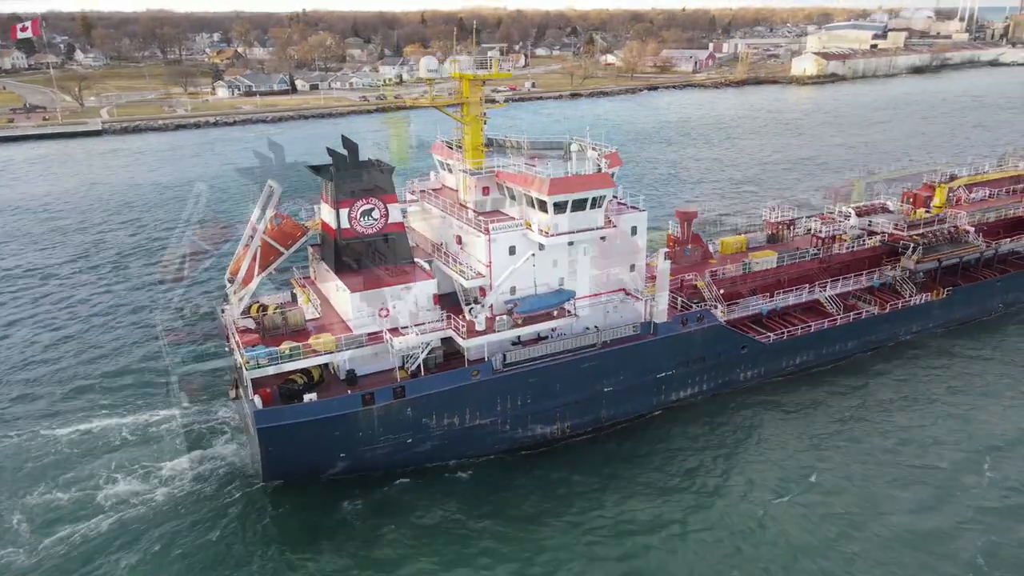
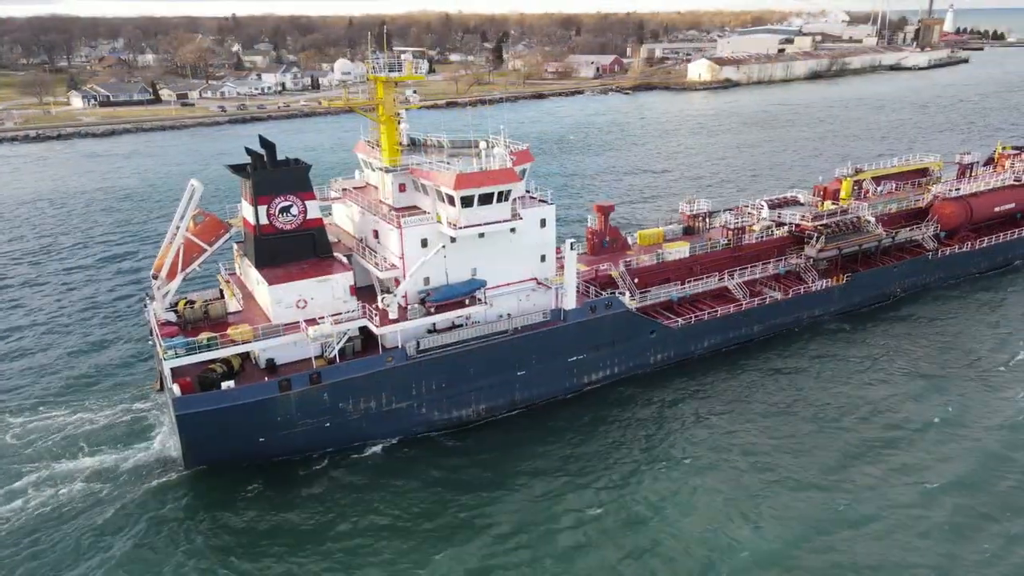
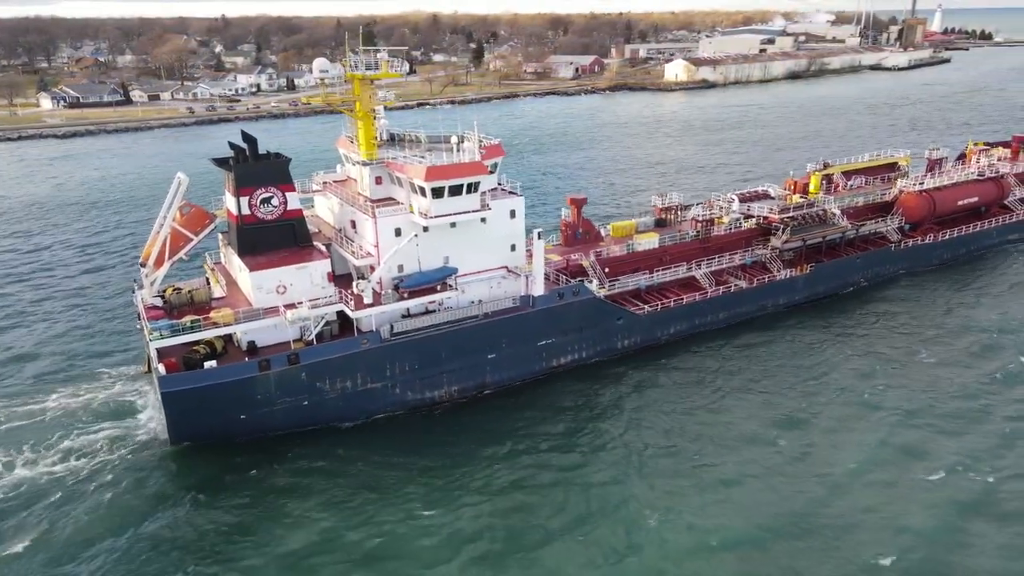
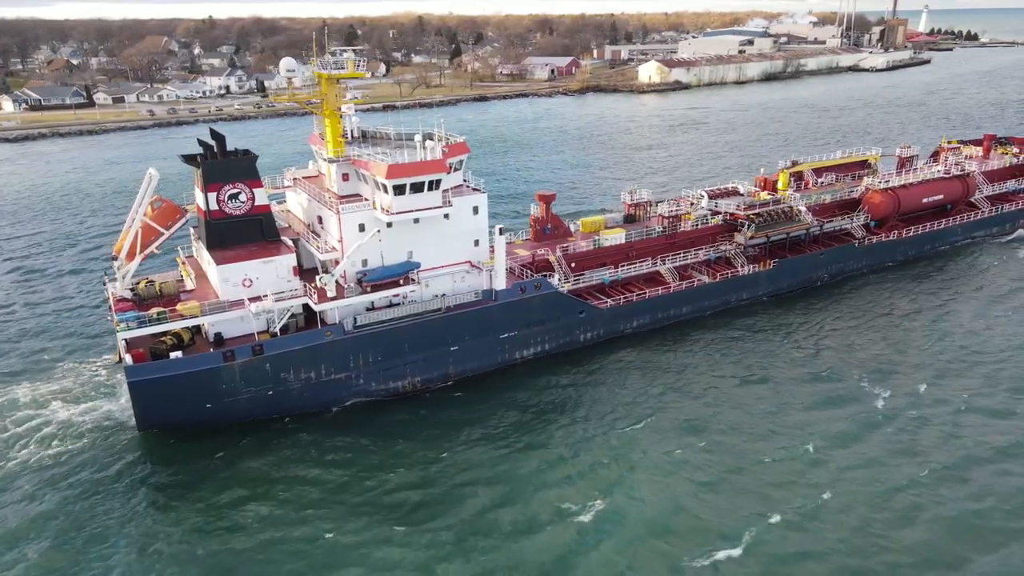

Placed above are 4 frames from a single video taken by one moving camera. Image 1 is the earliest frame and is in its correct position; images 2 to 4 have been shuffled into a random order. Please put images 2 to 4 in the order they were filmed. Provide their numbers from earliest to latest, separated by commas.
2, 3, 4
